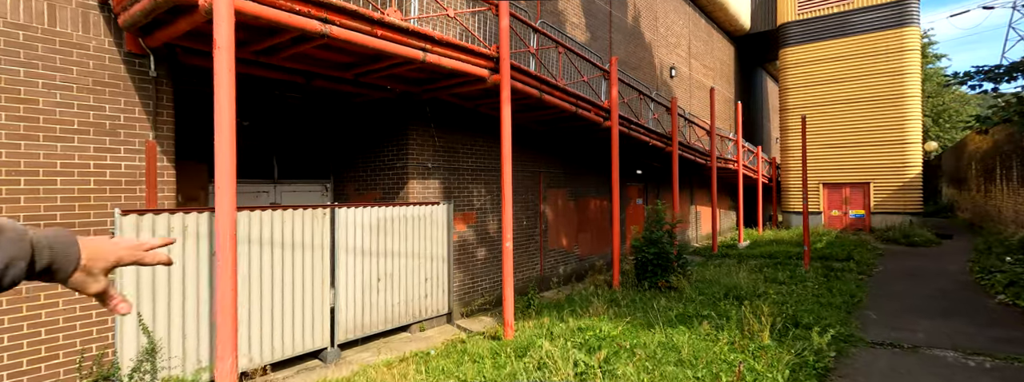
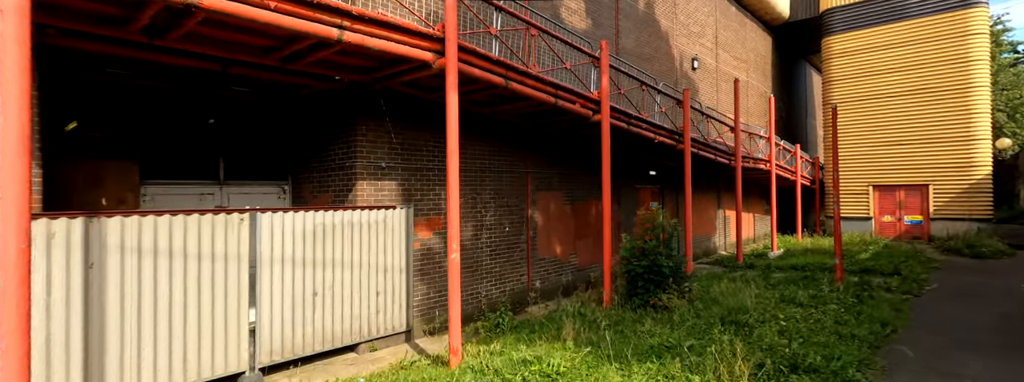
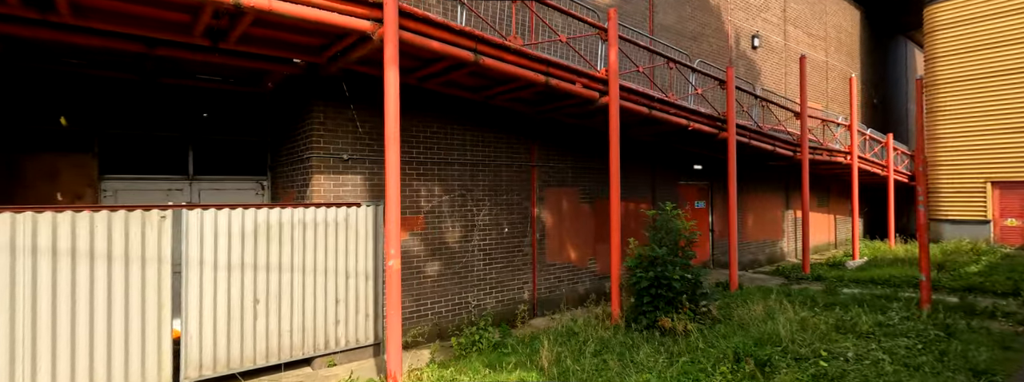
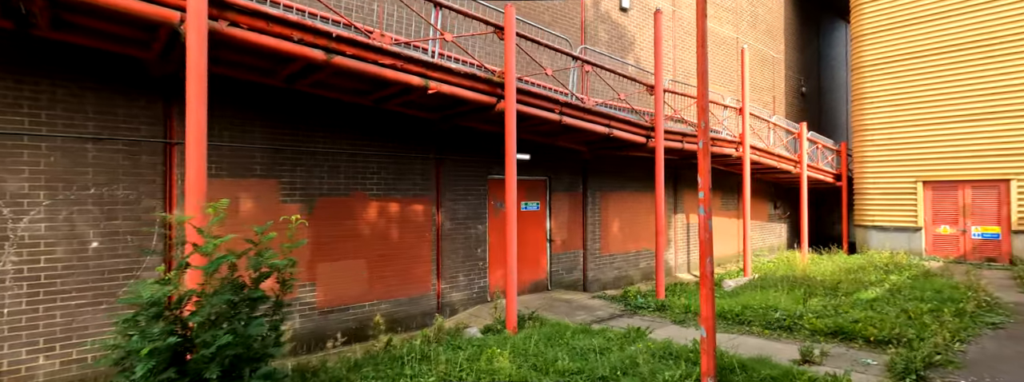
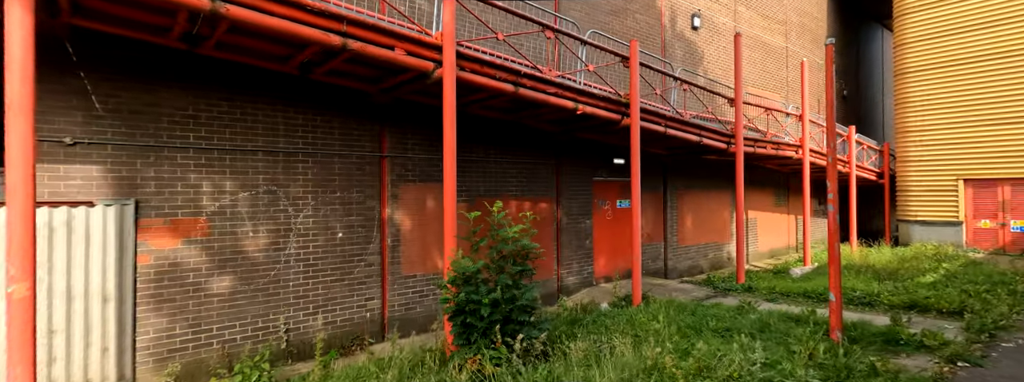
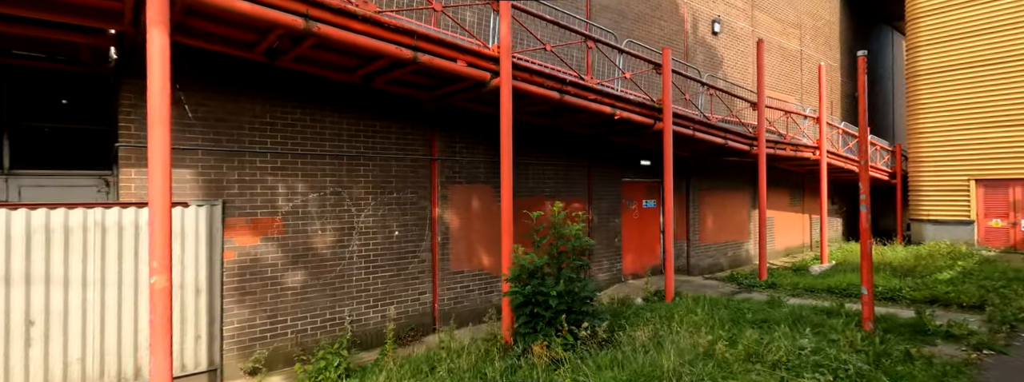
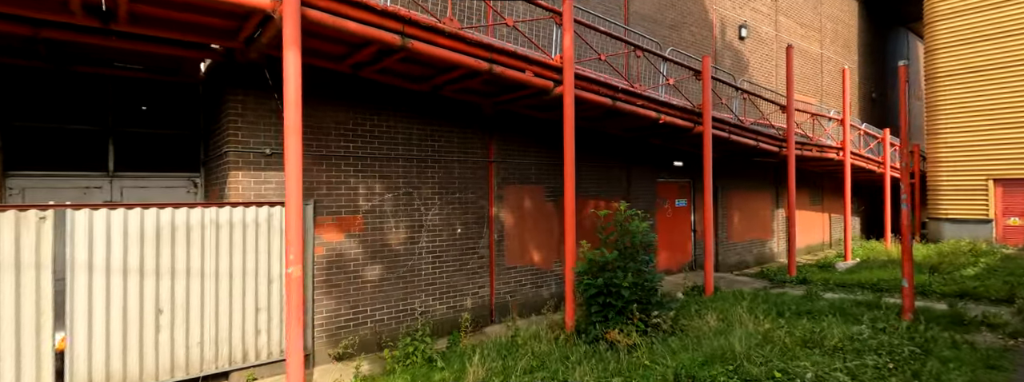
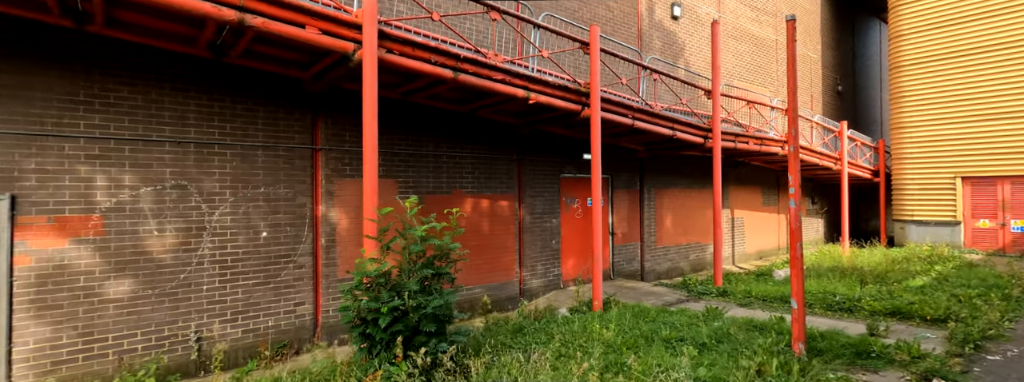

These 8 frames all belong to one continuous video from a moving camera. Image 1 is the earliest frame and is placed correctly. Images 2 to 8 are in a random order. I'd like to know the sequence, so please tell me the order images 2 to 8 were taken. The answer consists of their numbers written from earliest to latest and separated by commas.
2, 3, 7, 6, 5, 8, 4
